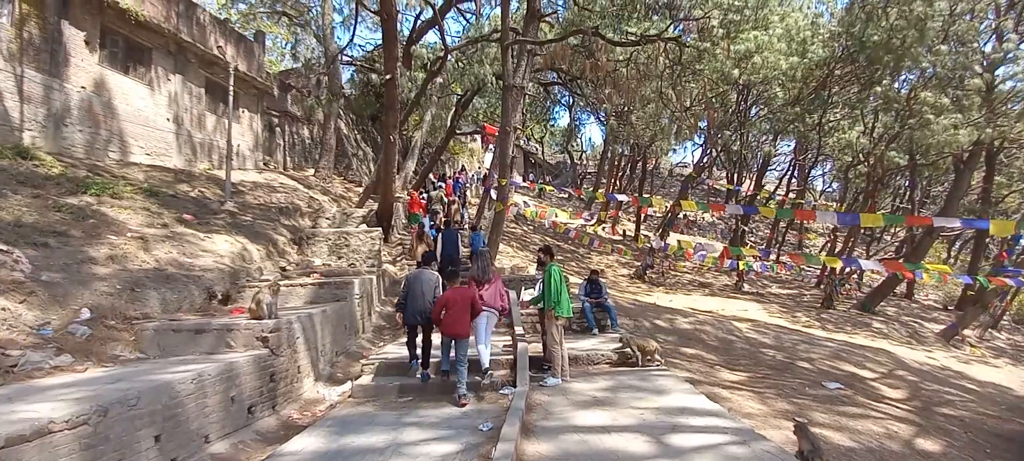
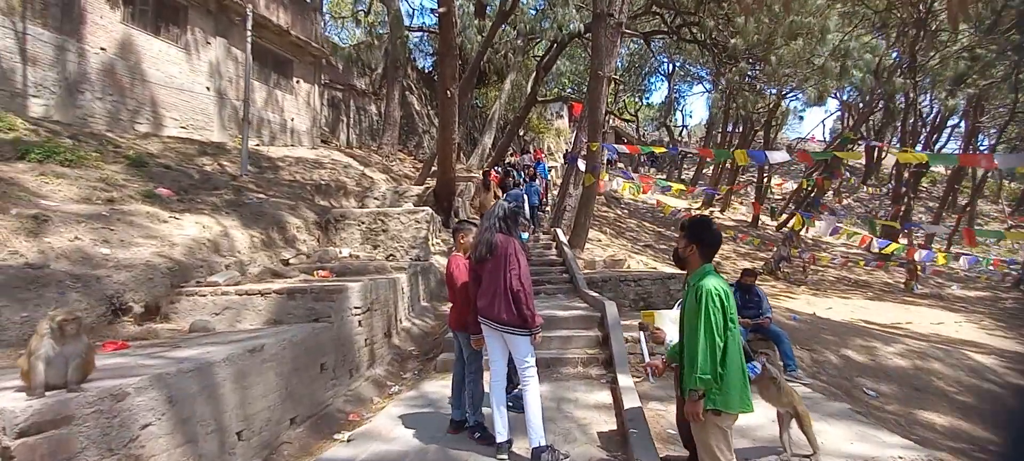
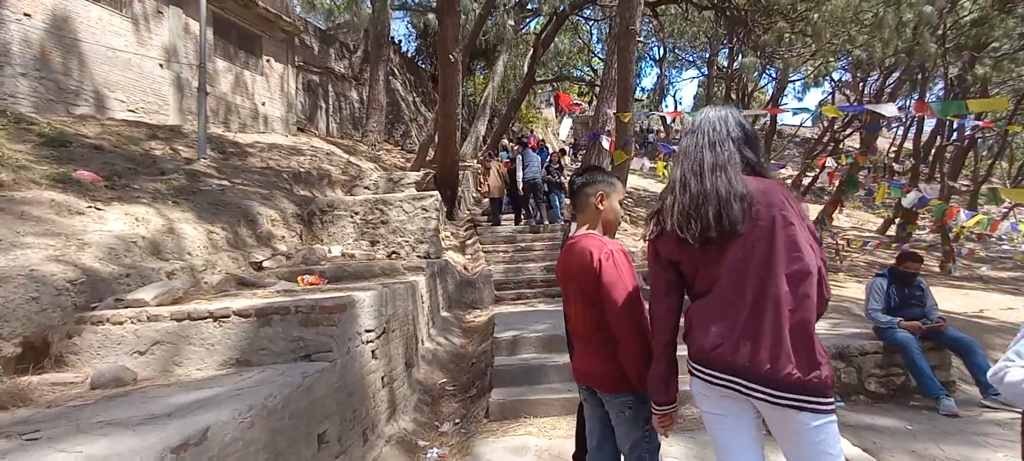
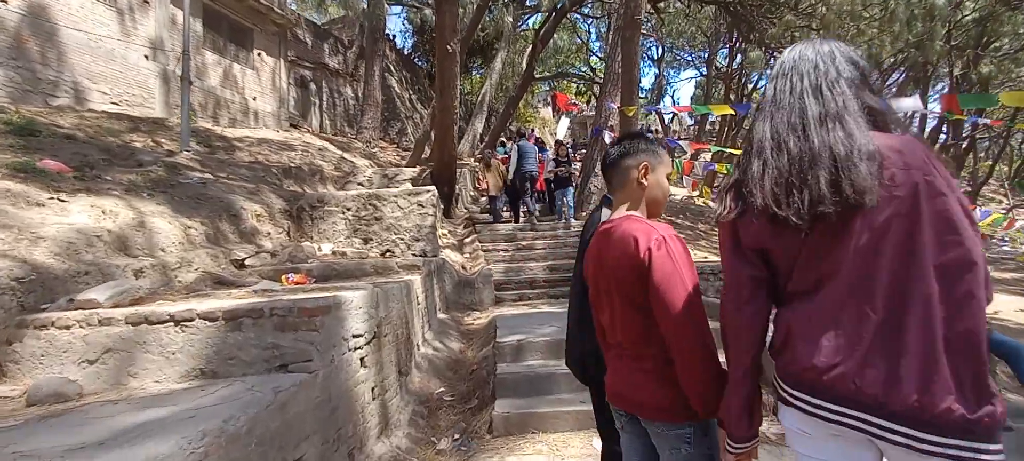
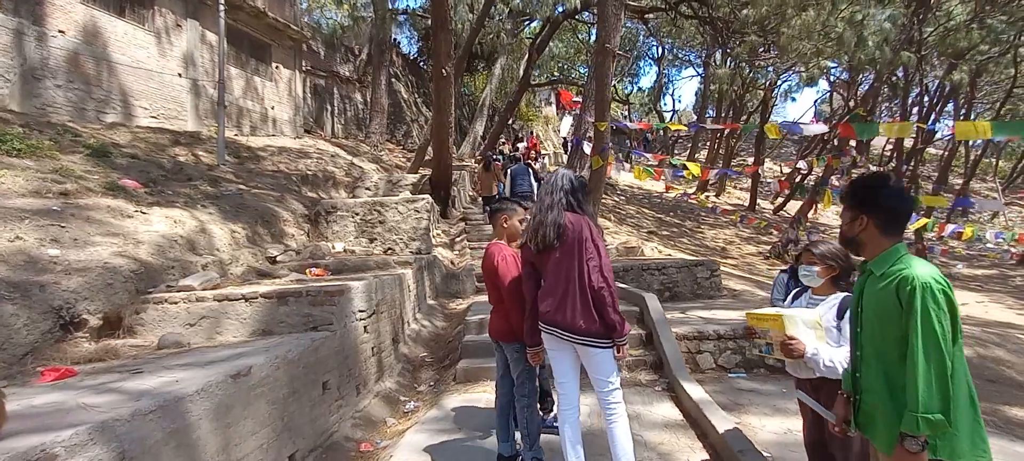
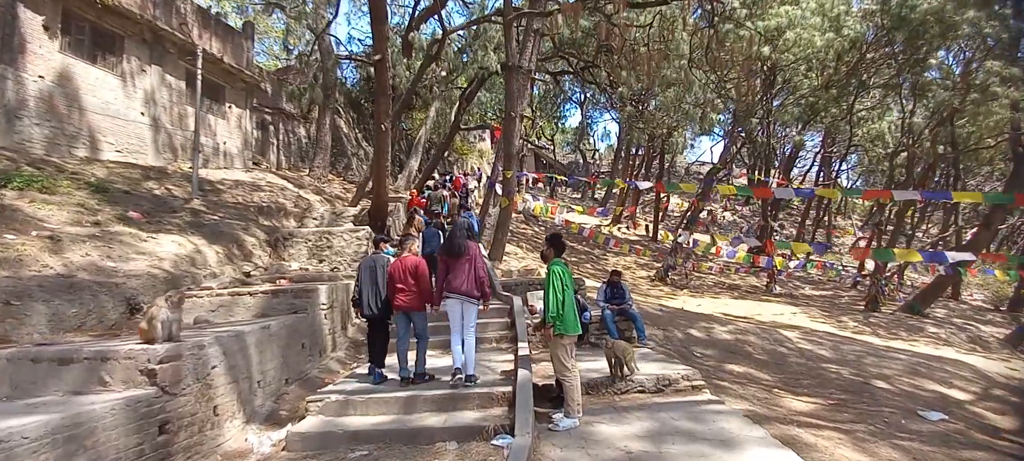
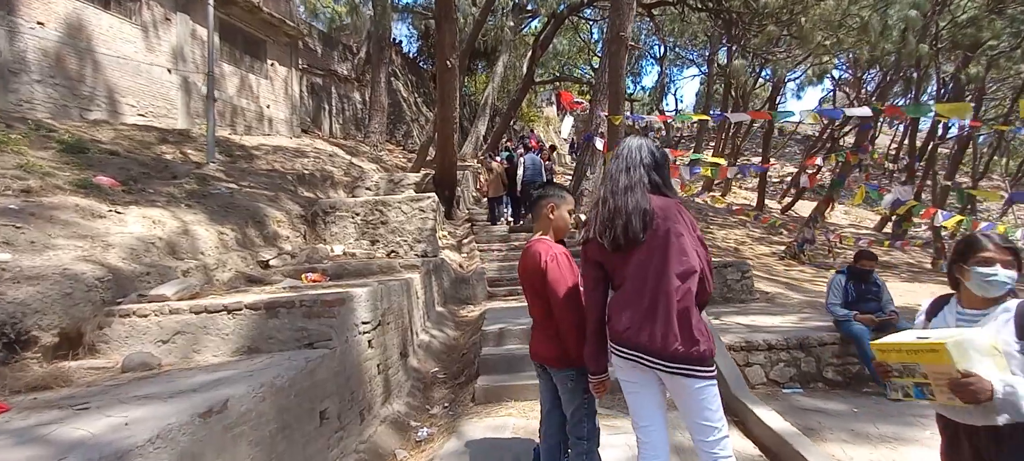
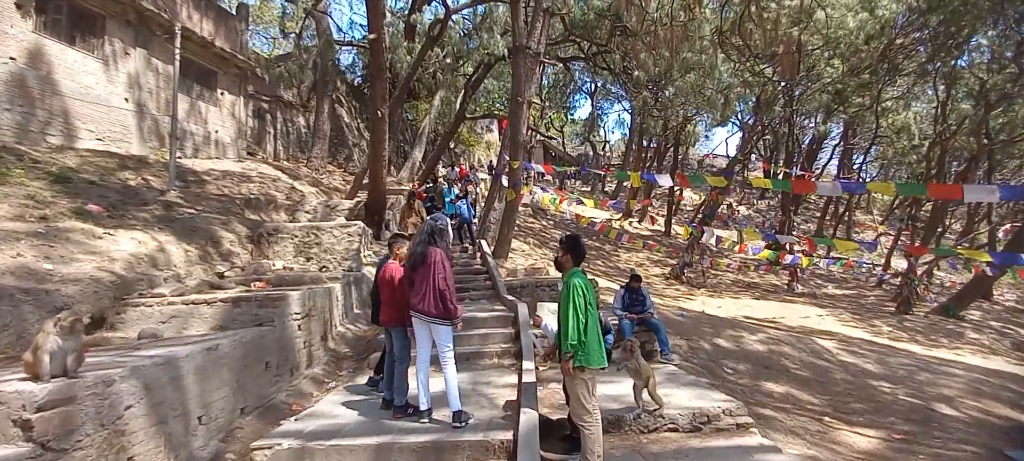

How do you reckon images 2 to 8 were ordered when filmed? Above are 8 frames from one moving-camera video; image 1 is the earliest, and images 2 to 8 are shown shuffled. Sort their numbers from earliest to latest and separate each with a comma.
6, 8, 2, 5, 7, 3, 4
